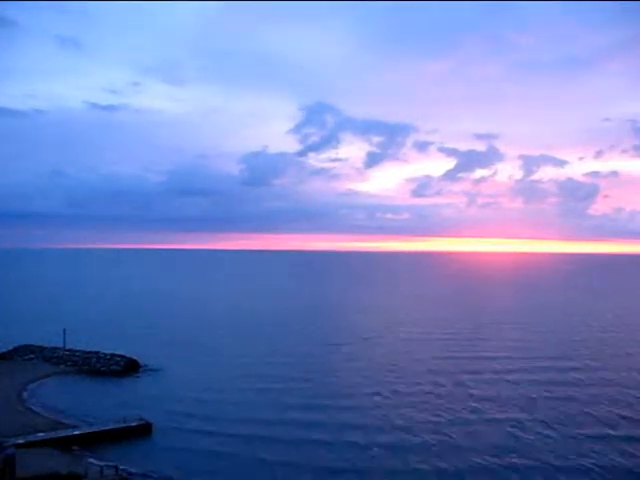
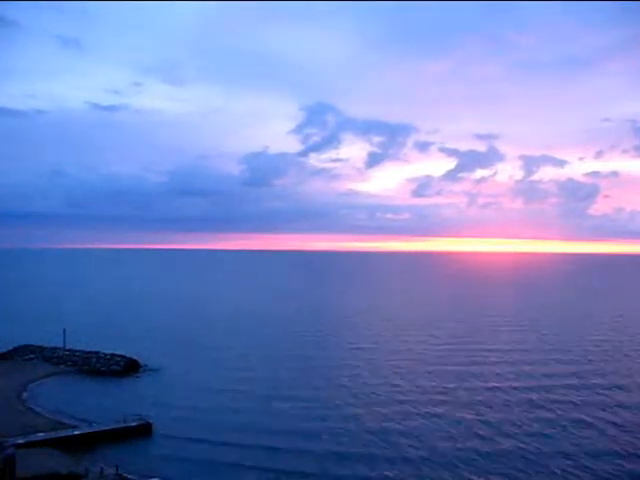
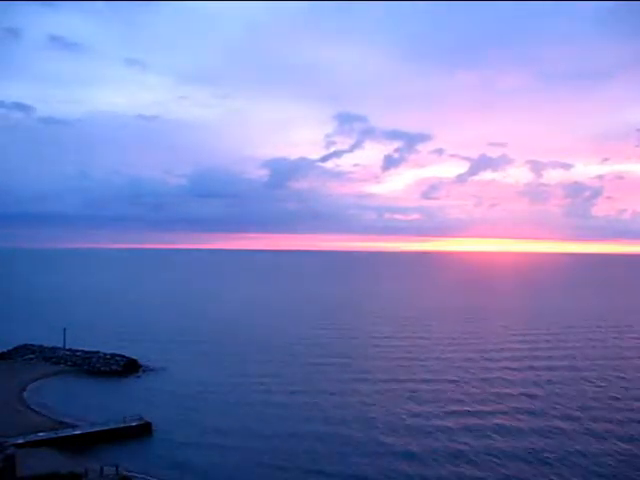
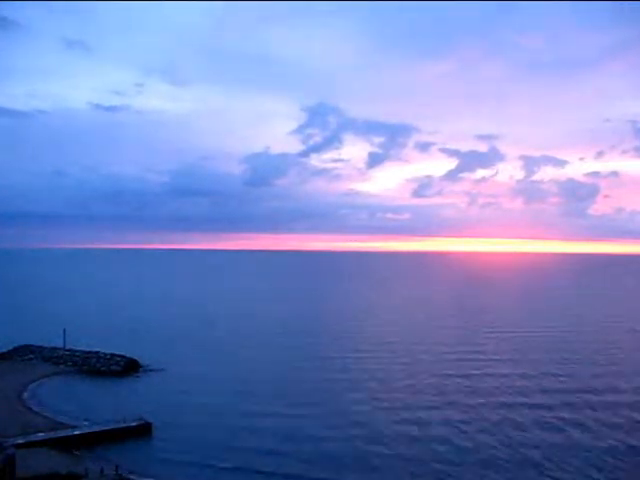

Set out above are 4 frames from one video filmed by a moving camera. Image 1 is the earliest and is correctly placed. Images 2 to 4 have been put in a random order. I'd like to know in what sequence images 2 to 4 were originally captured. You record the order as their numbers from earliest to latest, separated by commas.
2, 4, 3
